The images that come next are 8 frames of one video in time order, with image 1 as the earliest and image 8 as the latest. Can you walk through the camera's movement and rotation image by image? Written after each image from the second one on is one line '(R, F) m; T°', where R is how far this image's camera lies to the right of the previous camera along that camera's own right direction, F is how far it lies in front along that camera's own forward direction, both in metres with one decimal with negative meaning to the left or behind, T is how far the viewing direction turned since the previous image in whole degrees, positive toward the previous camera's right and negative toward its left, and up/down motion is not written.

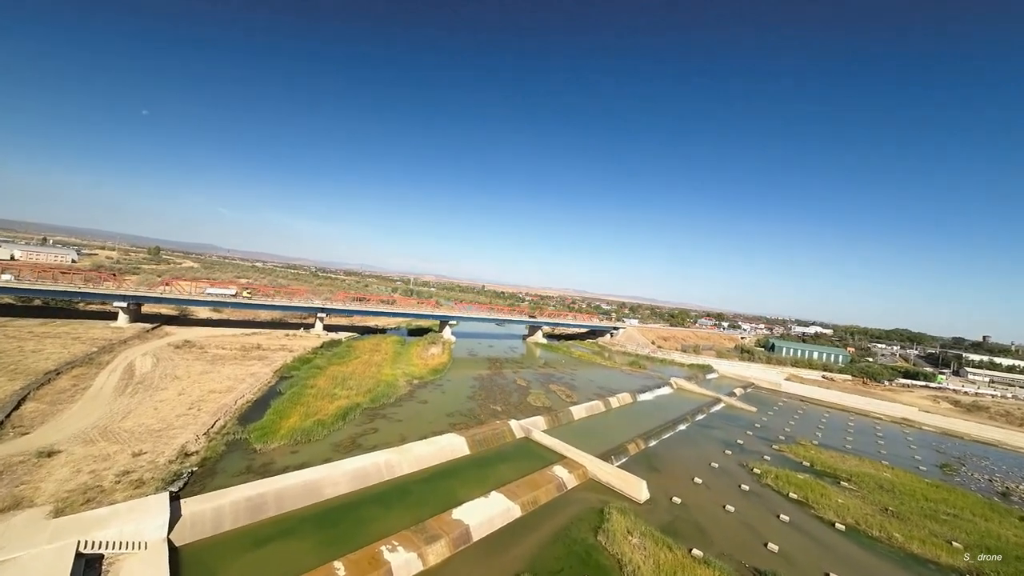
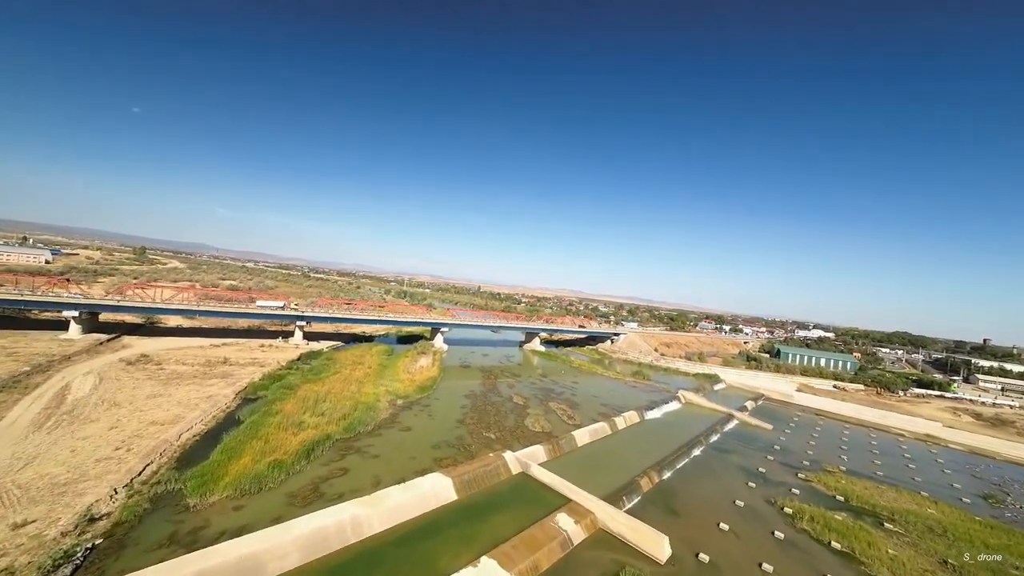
(0.0, +2.4) m; +1°
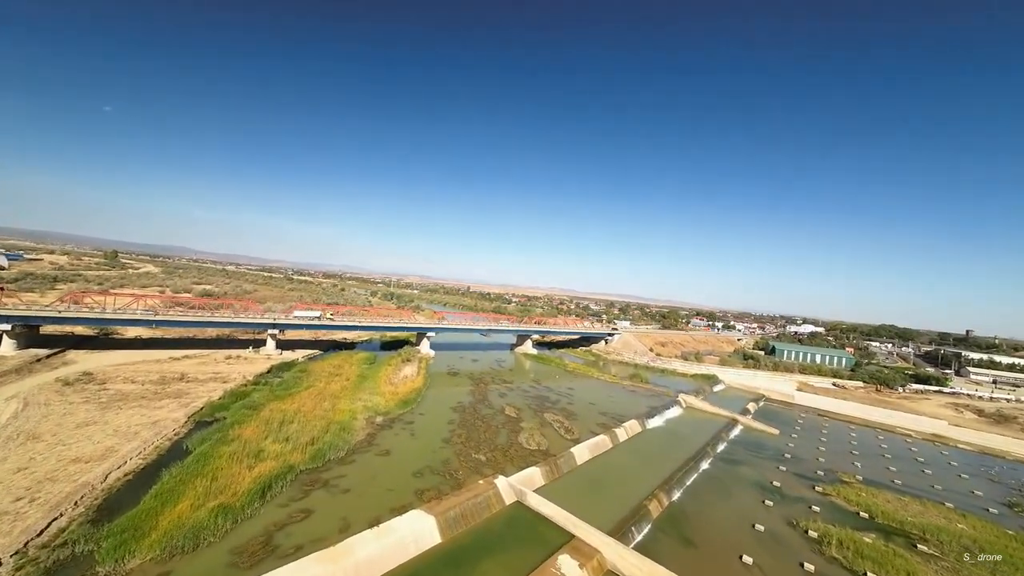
(0.0, +1.9) m; +2°
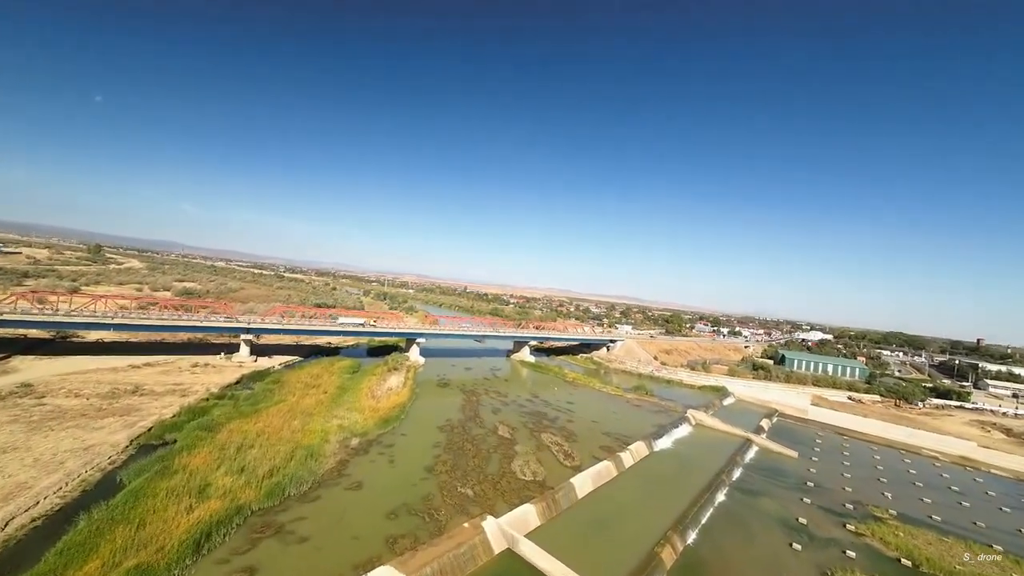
(+0.2, +2.1) m; 0°
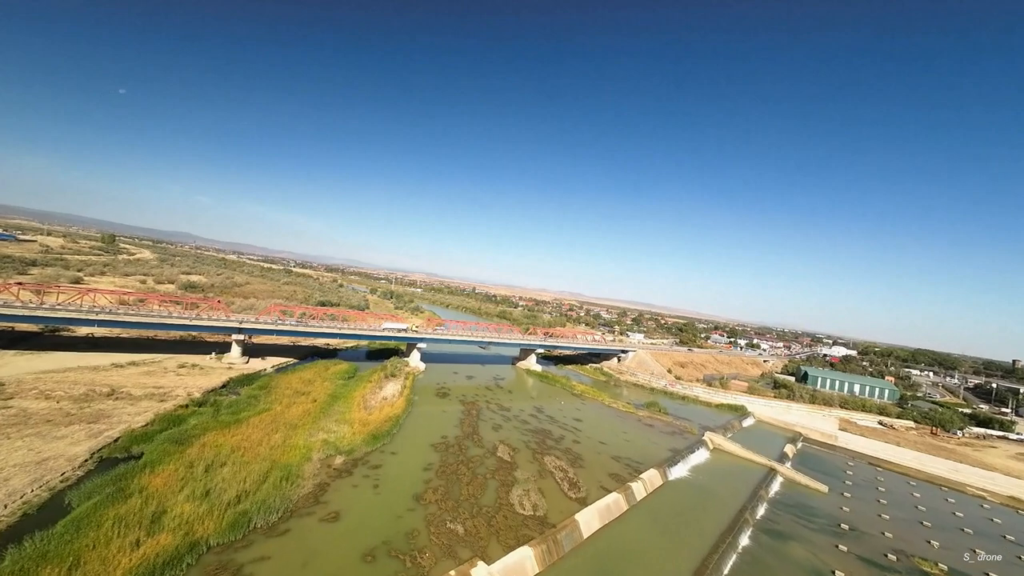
(+0.2, +1.6) m; -2°
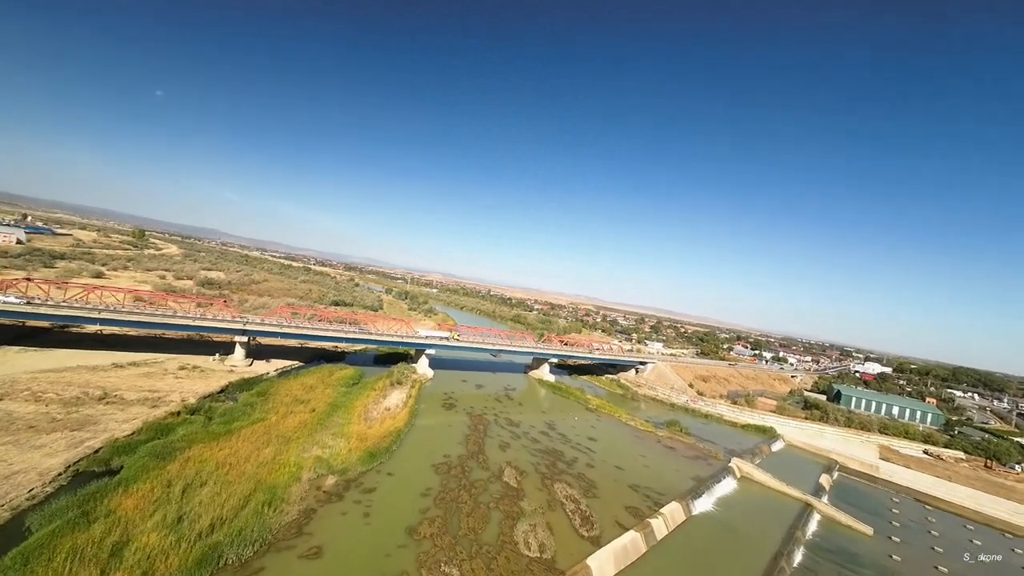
(+0.2, +1.4) m; -2°
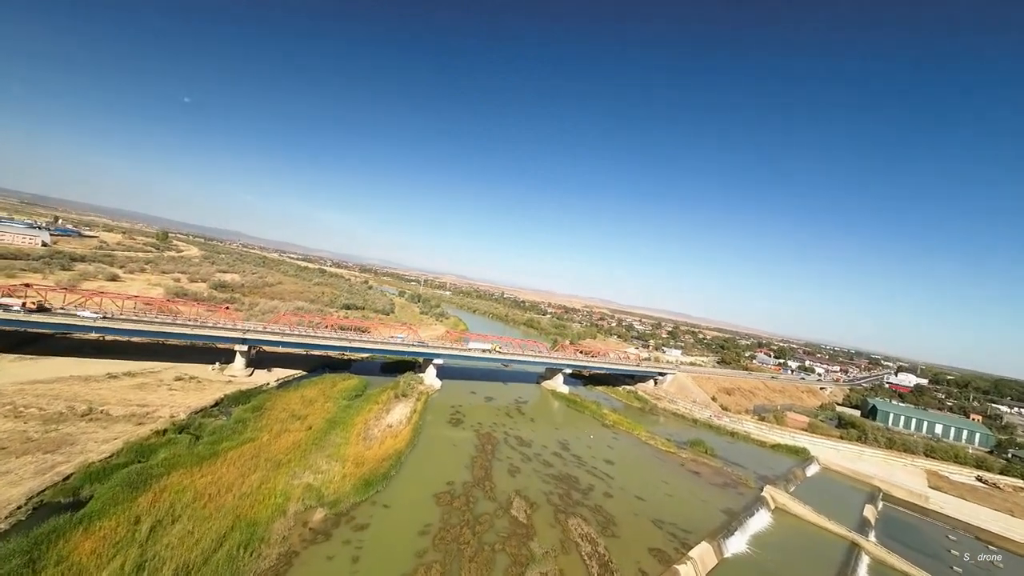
(+0.1, +1.5) m; -2°
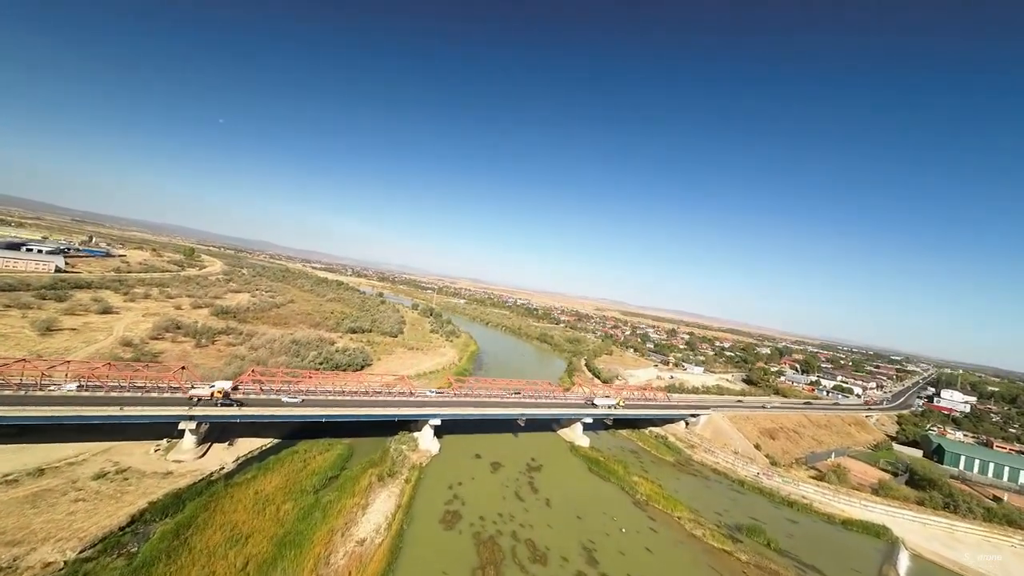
(+0.3, +4.8) m; -2°
